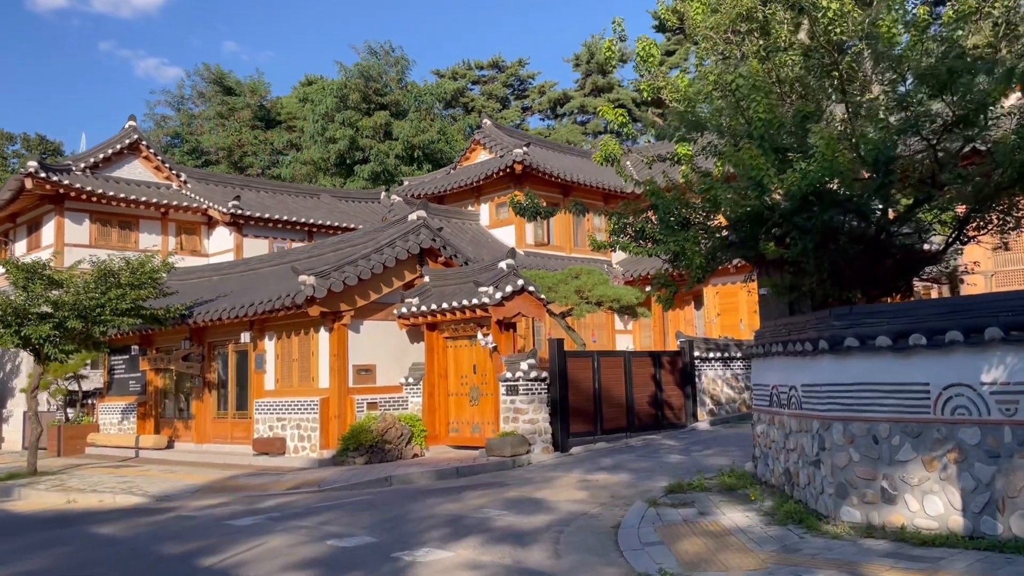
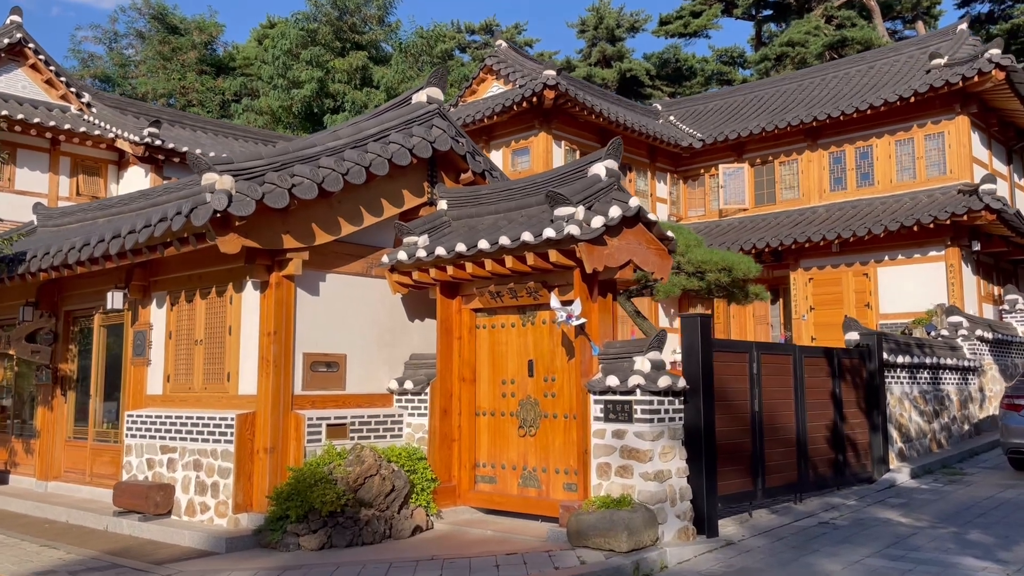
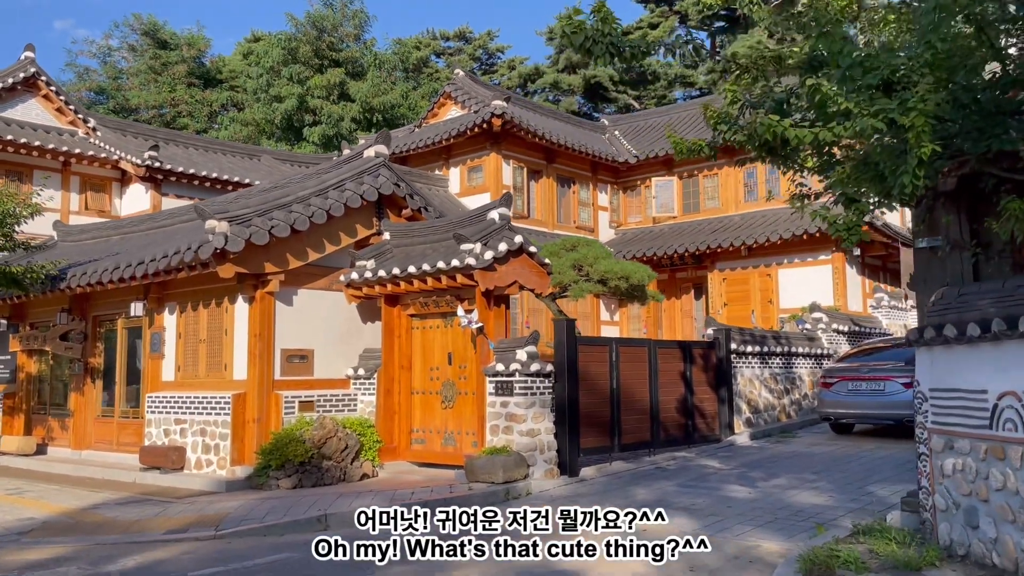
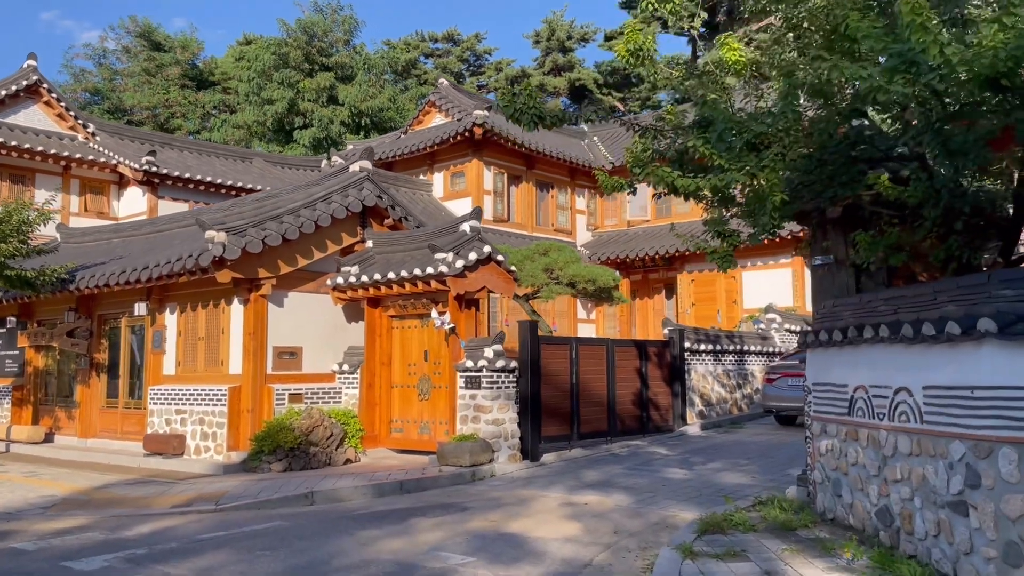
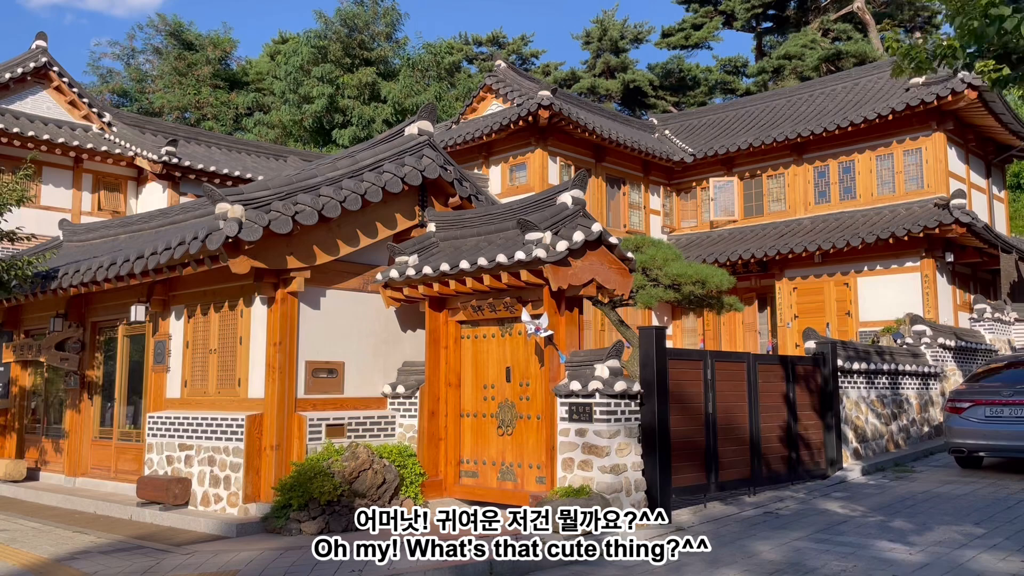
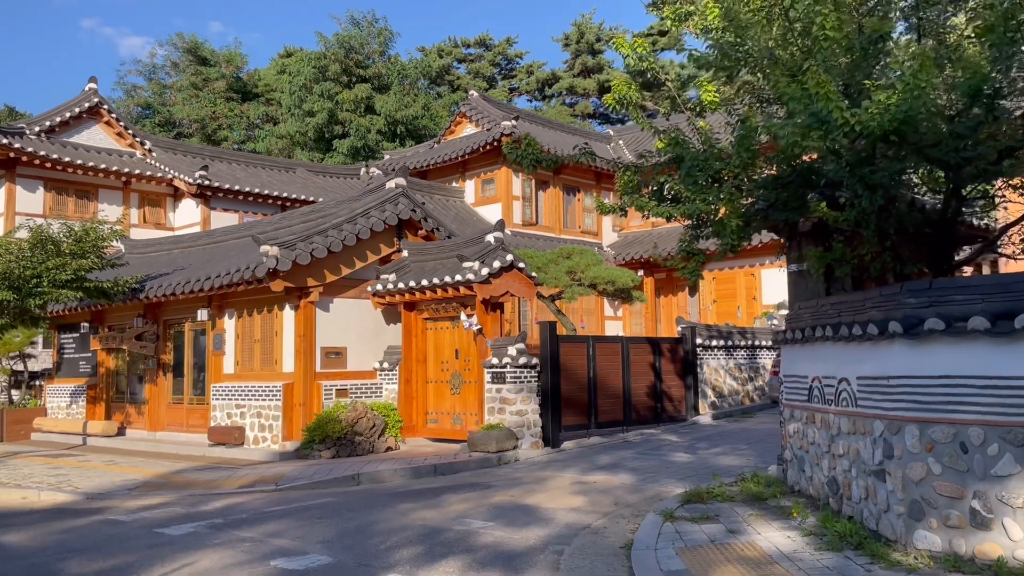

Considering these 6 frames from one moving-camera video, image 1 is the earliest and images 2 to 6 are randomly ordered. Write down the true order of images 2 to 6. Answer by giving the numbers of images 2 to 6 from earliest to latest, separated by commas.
6, 4, 3, 5, 2
